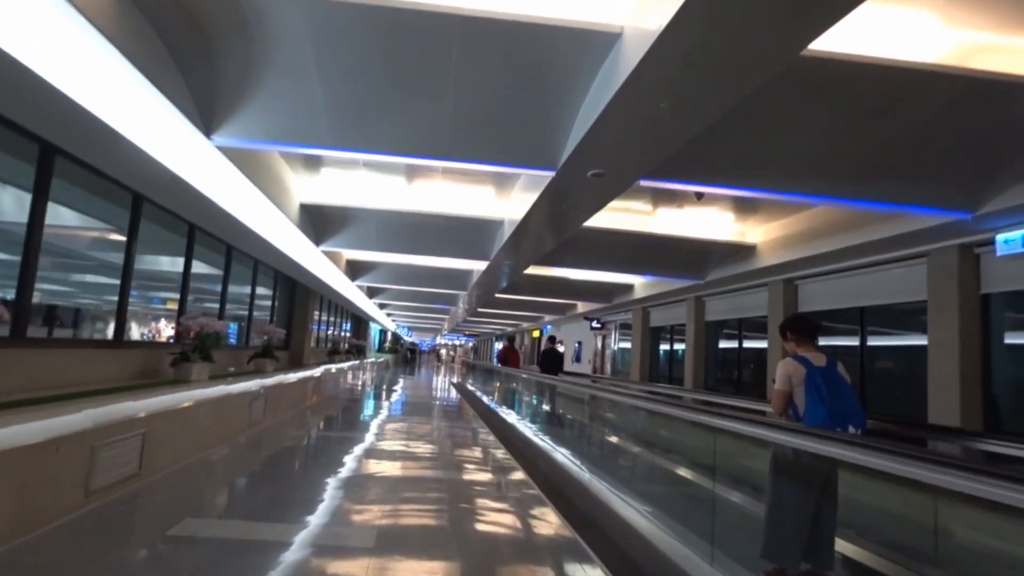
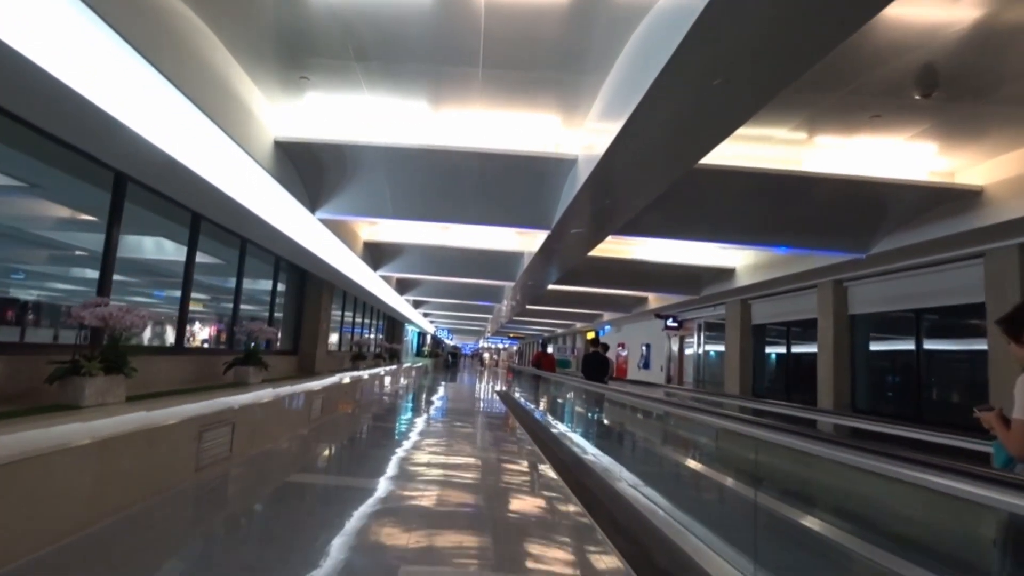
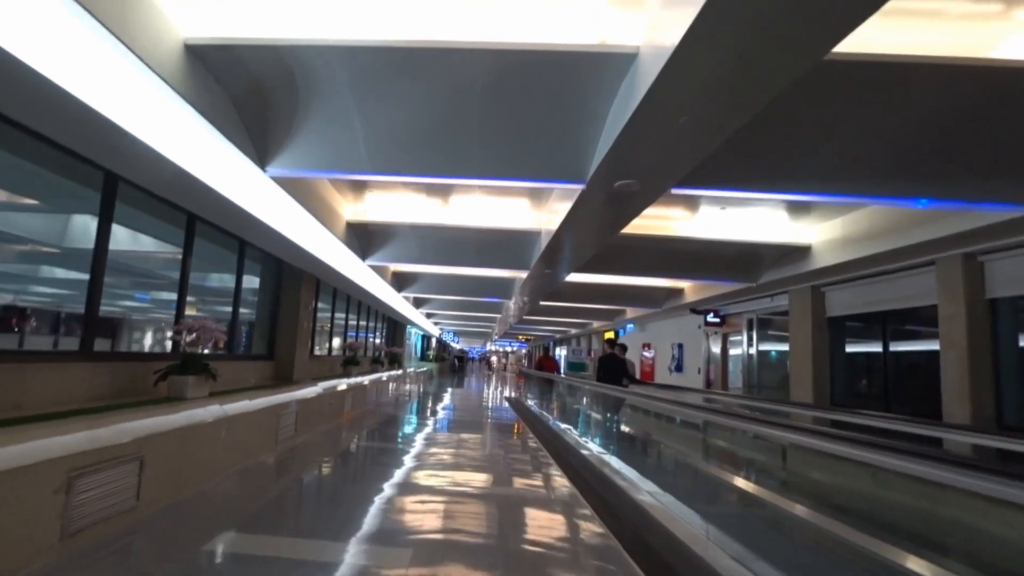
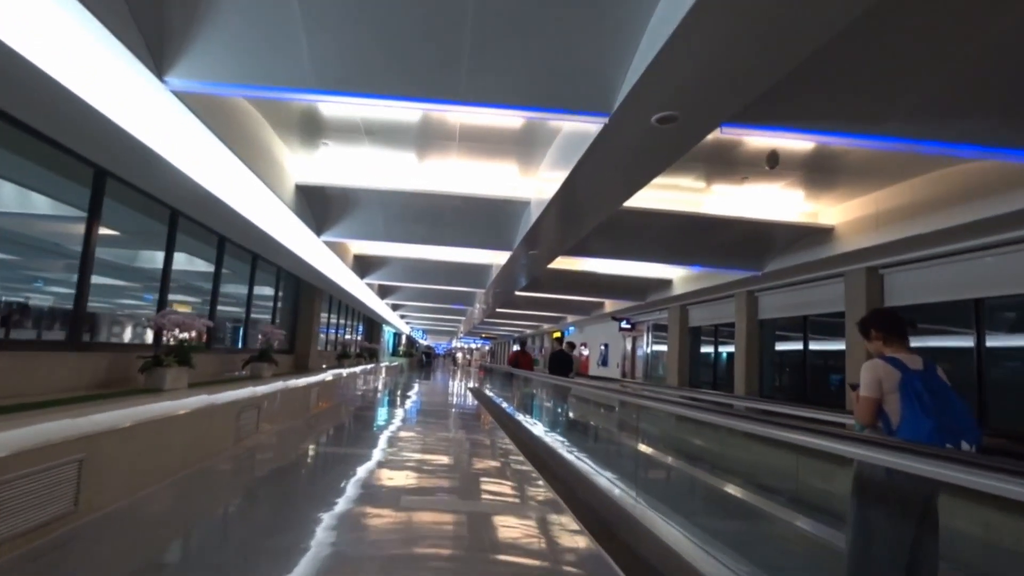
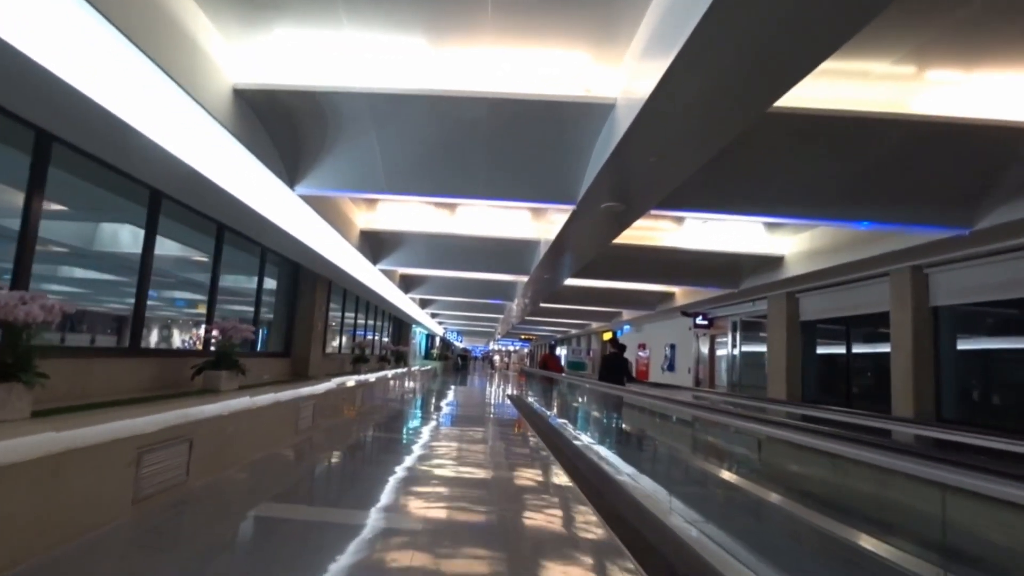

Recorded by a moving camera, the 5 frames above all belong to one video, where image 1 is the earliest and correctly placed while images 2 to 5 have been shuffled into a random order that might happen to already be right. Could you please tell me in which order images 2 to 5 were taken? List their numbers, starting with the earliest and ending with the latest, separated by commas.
4, 2, 5, 3
